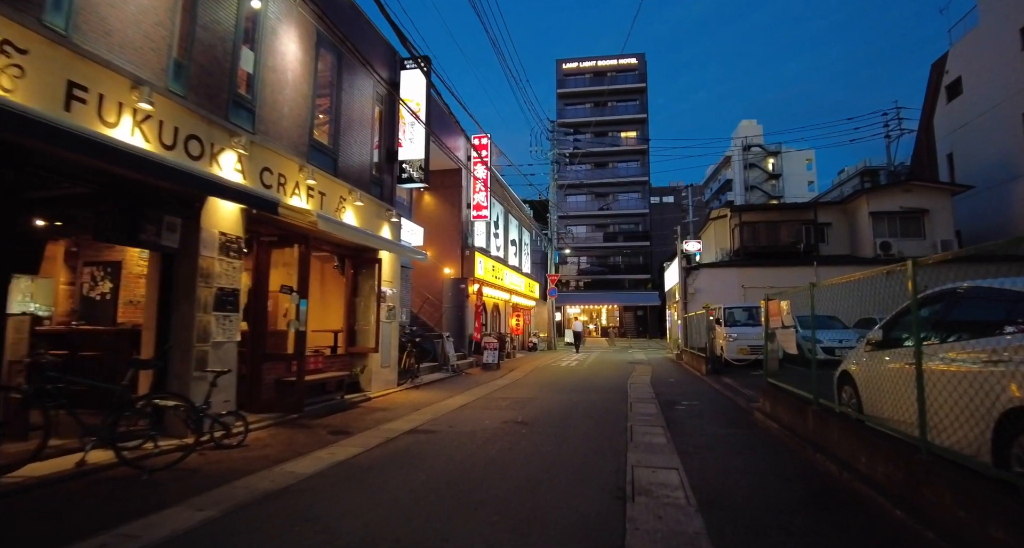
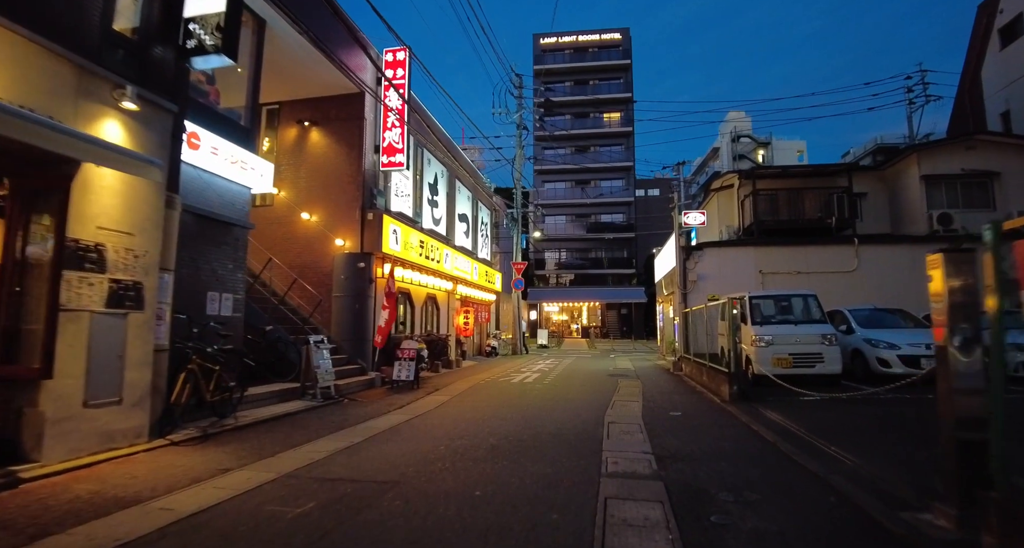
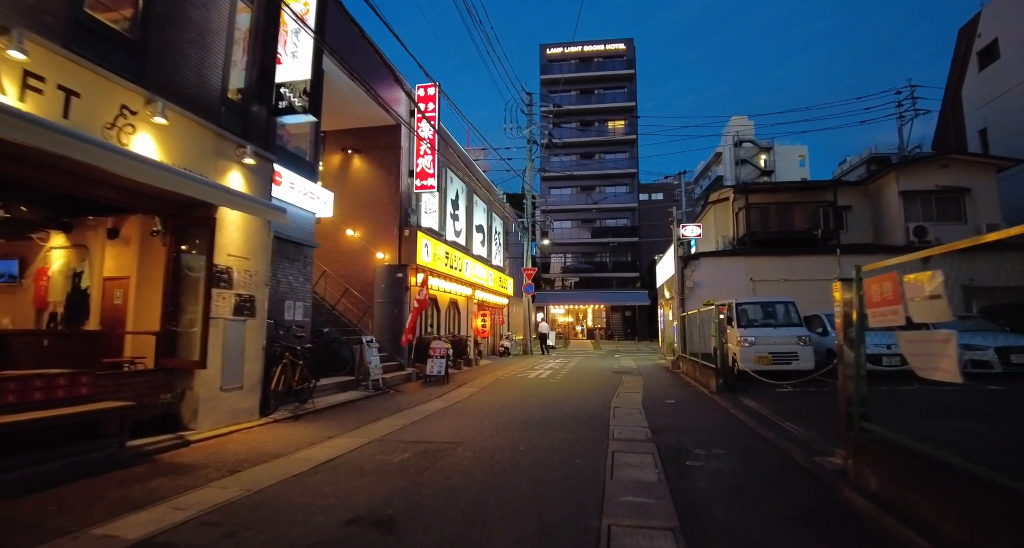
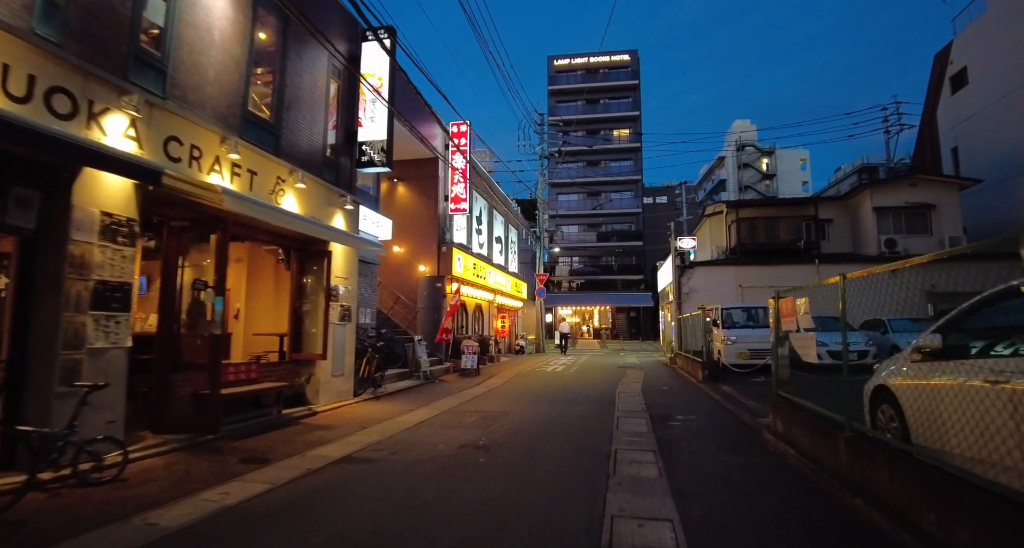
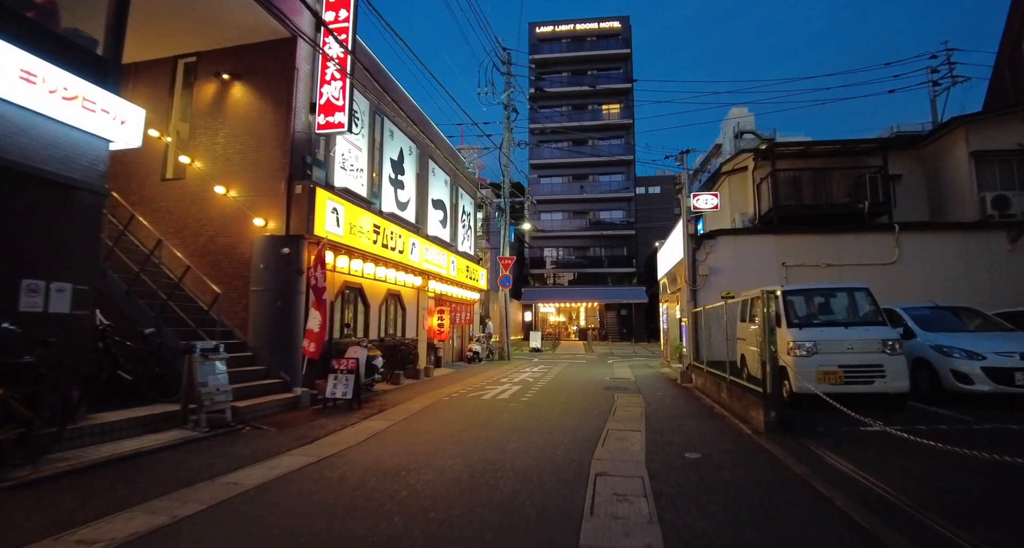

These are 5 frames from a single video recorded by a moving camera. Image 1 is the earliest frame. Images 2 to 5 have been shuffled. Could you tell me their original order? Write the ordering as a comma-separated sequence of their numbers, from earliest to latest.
4, 3, 2, 5
